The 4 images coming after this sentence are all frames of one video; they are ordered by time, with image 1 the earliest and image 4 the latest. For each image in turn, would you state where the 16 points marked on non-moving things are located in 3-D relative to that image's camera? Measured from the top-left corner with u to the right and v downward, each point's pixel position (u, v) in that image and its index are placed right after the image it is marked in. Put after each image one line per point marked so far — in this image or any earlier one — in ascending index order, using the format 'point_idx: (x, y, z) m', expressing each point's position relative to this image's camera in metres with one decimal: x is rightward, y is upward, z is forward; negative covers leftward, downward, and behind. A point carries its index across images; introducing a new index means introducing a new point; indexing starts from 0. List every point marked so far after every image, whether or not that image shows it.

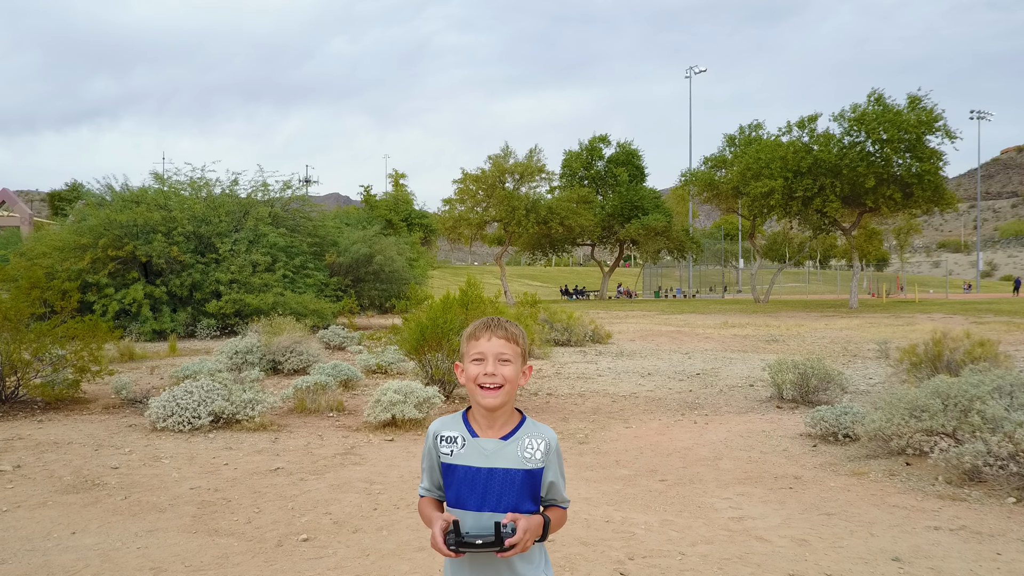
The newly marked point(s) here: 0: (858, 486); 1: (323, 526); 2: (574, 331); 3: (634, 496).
0: (+2.2, -1.3, +5.7) m
1: (-1.0, -1.2, +4.7) m
2: (+1.3, -0.9, +17.9) m
3: (+0.7, -1.2, +5.3) m
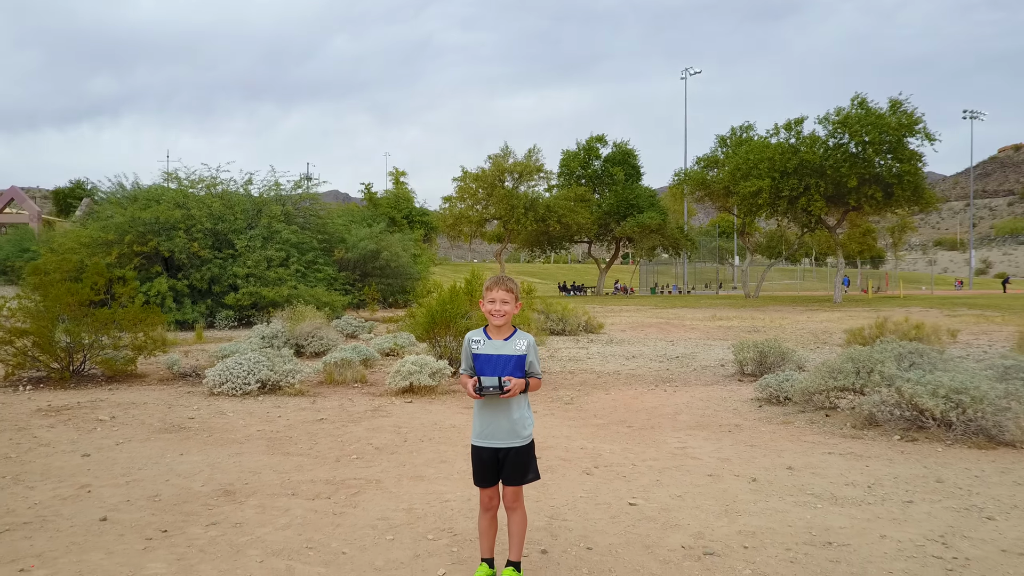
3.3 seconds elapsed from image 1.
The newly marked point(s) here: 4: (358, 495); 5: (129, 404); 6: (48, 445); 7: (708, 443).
0: (+2.2, -1.1, +7.2) m
1: (-1.0, -1.1, +6.2) m
2: (+1.2, -0.7, +19.4) m
3: (+0.7, -1.1, +6.8) m
4: (-0.9, -1.1, +4.9) m
5: (-3.7, -1.1, +8.7) m
6: (-3.4, -1.1, +6.5) m
7: (+1.4, -1.1, +6.6) m
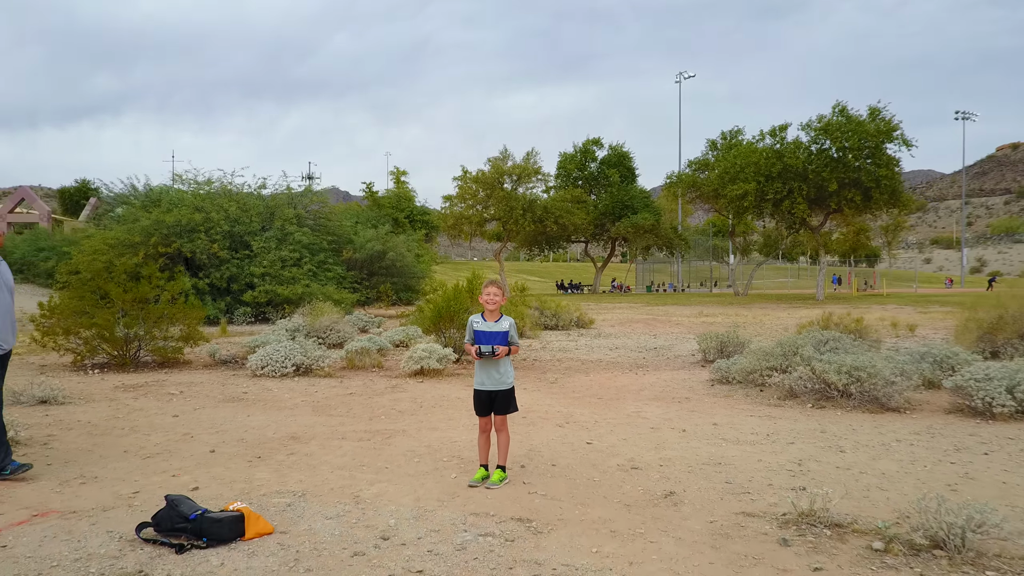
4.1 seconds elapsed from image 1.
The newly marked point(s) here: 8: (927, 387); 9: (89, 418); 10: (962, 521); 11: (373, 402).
0: (+2.1, -1.1, +9.0) m
1: (-1.1, -1.1, +8.0) m
2: (+1.2, -0.7, +21.2) m
3: (+0.6, -1.1, +8.6) m
4: (-0.9, -1.1, +6.7) m
5: (-3.8, -1.1, +10.5) m
6: (-3.4, -1.1, +8.3) m
7: (+1.4, -1.1, +8.3) m
8: (+4.2, -1.0, +9.1) m
9: (-3.6, -1.1, +7.6) m
10: (+1.9, -1.0, +3.7) m
11: (-1.4, -1.1, +8.8) m
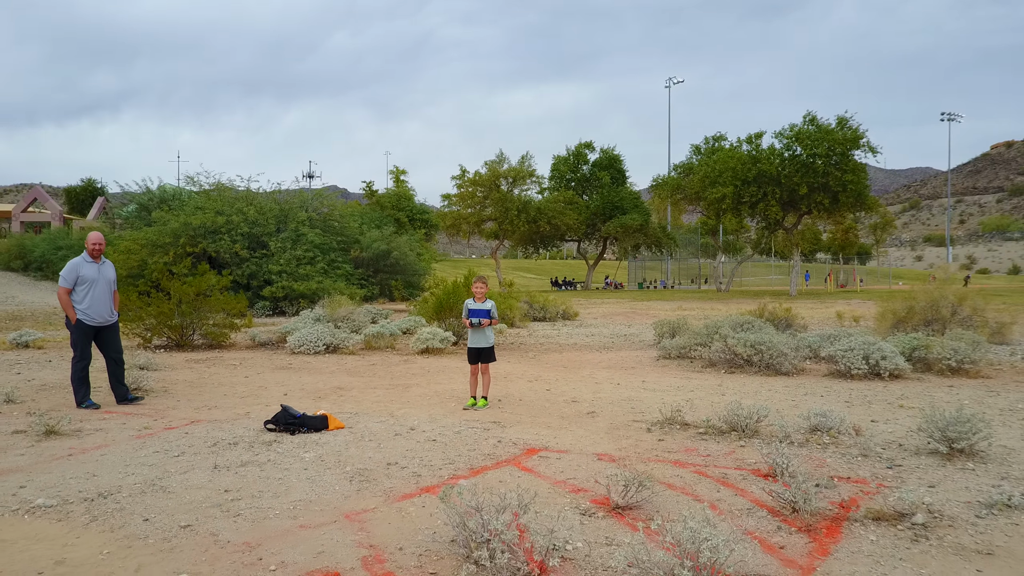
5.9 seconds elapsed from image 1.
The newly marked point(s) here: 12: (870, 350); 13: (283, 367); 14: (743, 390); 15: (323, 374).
0: (+1.9, -1.1, +11.7) m
1: (-1.3, -1.0, +10.7) m
2: (+1.0, -0.6, +23.9) m
3: (+0.4, -1.0, +11.3) m
4: (-1.1, -1.1, +9.4) m
5: (-4.0, -1.0, +13.2) m
6: (-3.6, -1.1, +11.0) m
7: (+1.2, -1.1, +11.1) m
8: (+4.0, -0.9, +11.8) m
9: (-3.8, -1.0, +10.3) m
10: (+1.7, -0.9, +6.4) m
11: (-1.5, -1.0, +11.5) m
12: (+4.2, -0.7, +10.6) m
13: (-3.0, -1.1, +11.9) m
14: (+2.4, -1.1, +9.4) m
15: (-2.3, -1.1, +11.0) m
